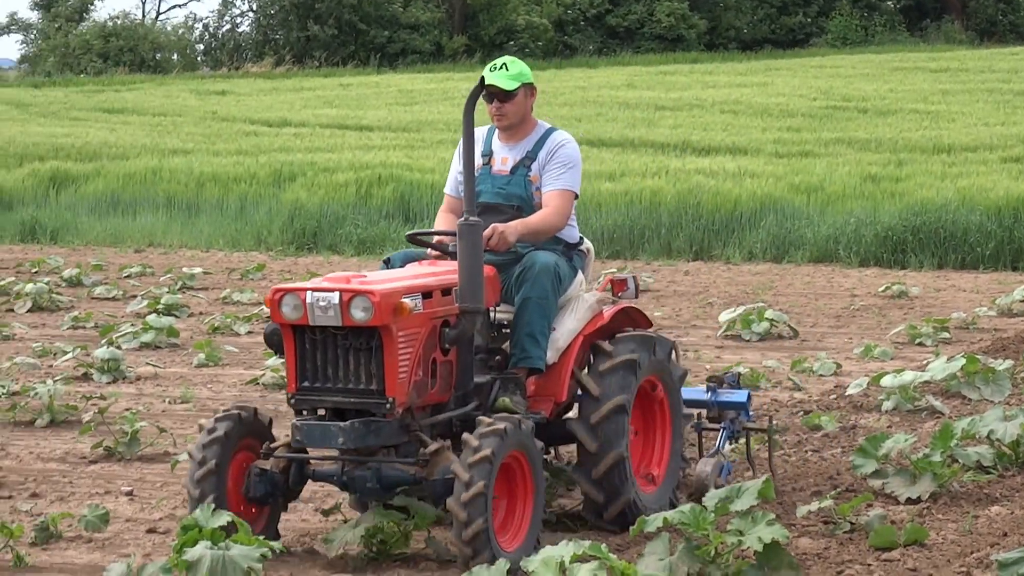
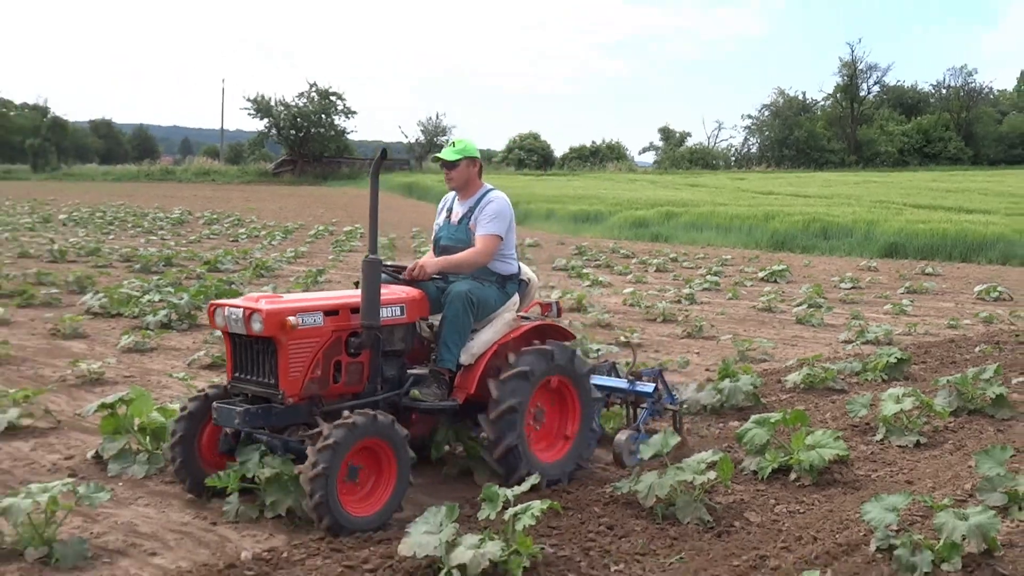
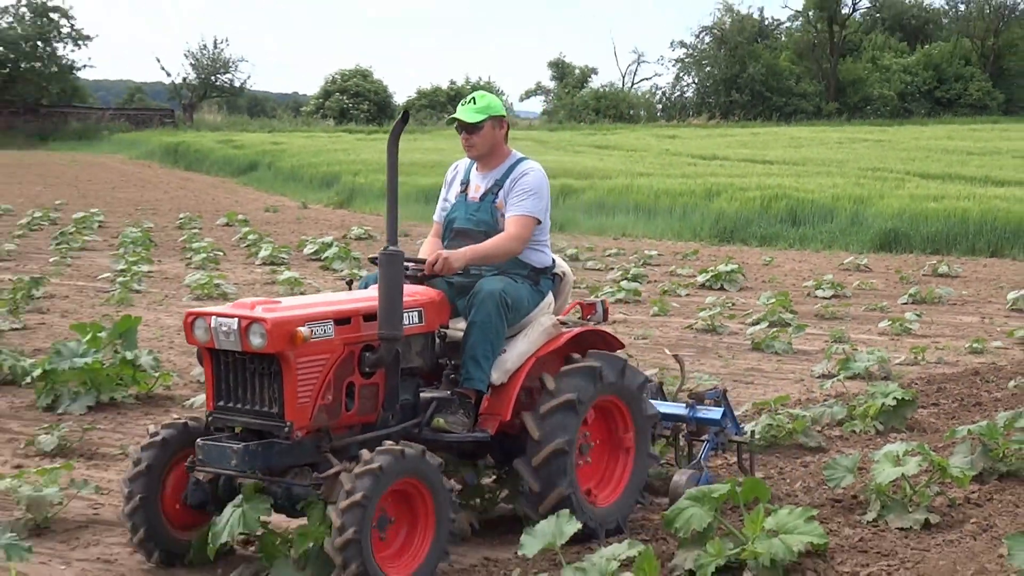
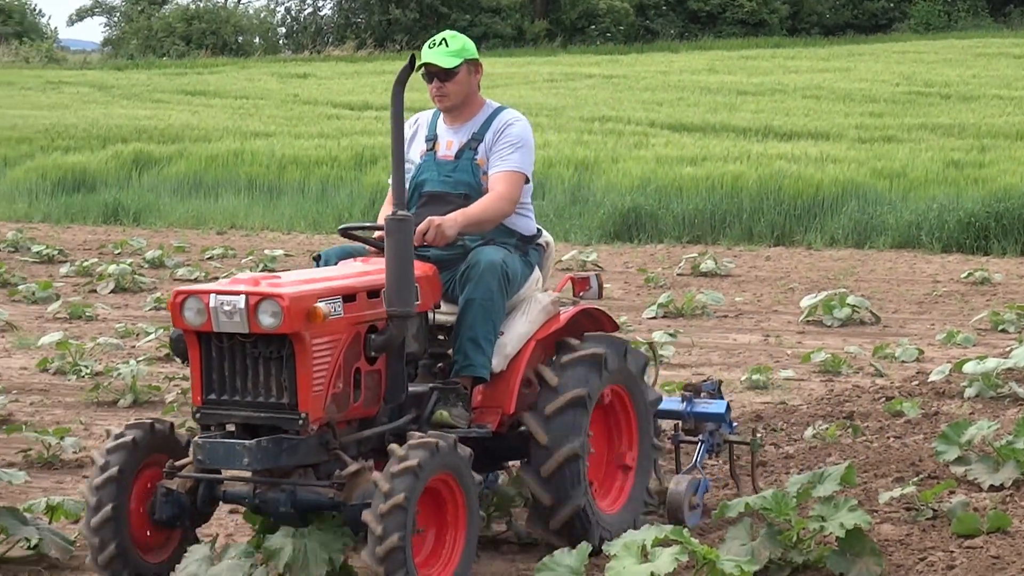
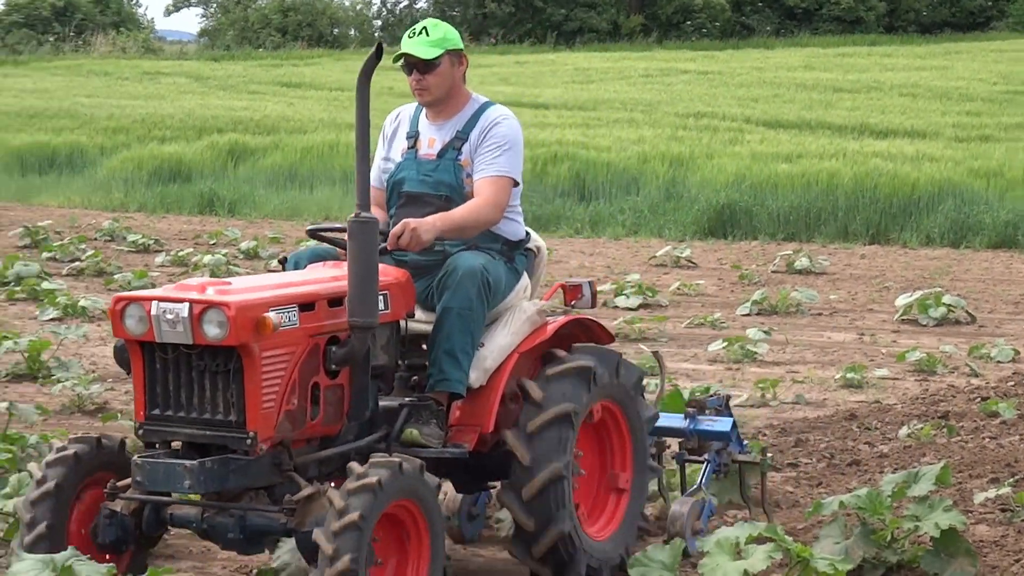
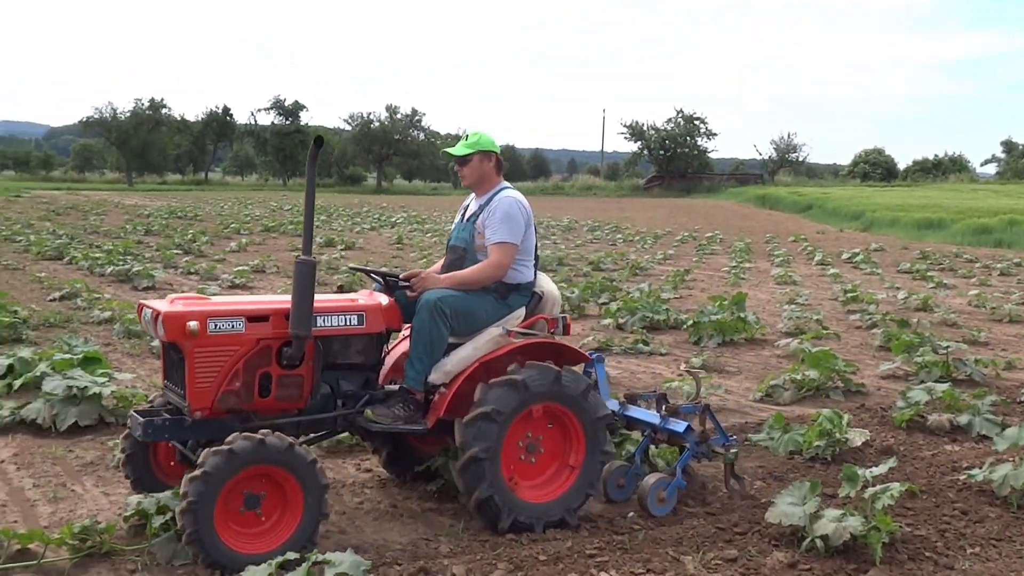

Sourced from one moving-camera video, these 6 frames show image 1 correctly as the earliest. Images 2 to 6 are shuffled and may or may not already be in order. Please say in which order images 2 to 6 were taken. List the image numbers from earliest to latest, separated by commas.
4, 5, 3, 2, 6
